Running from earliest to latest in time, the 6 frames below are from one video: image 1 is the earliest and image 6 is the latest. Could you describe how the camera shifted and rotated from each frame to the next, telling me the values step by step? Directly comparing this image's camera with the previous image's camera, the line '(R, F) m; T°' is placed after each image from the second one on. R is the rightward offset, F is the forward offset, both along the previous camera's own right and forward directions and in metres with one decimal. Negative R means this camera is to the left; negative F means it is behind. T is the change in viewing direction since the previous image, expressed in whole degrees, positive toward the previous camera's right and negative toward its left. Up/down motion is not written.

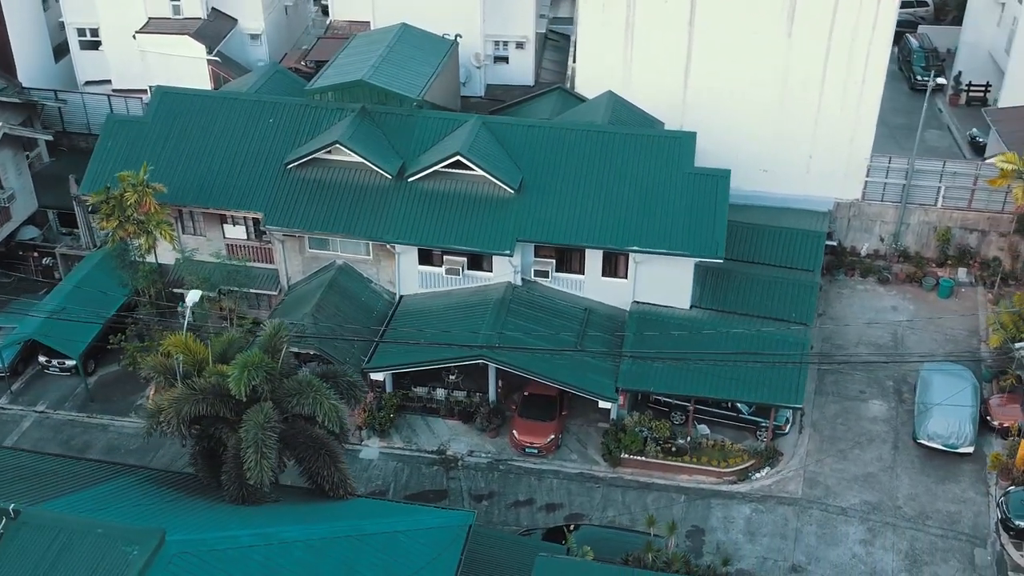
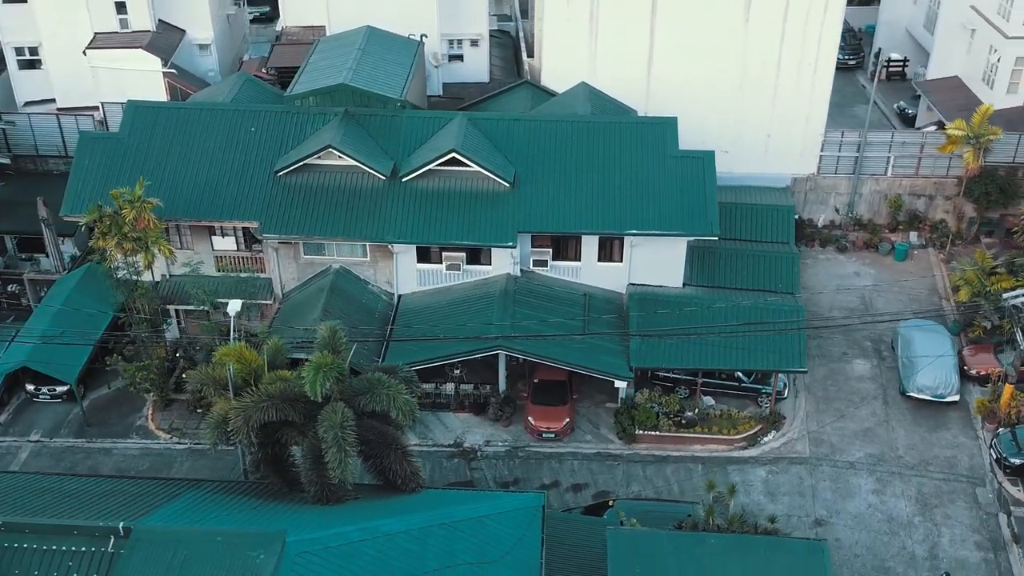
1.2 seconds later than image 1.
(-3.5, -0.4) m; +6°
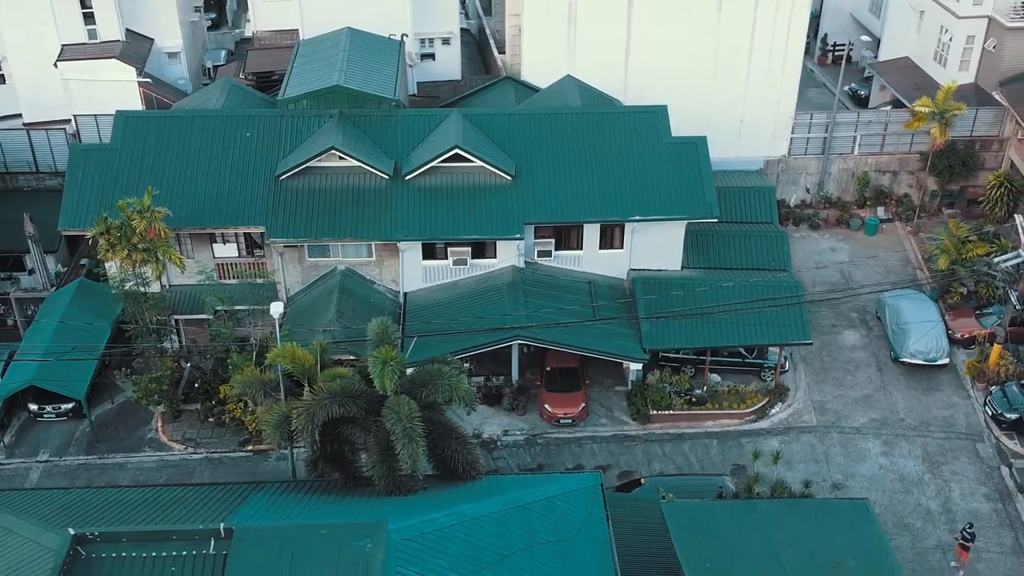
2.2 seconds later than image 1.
(-2.8, -0.4) m; +5°
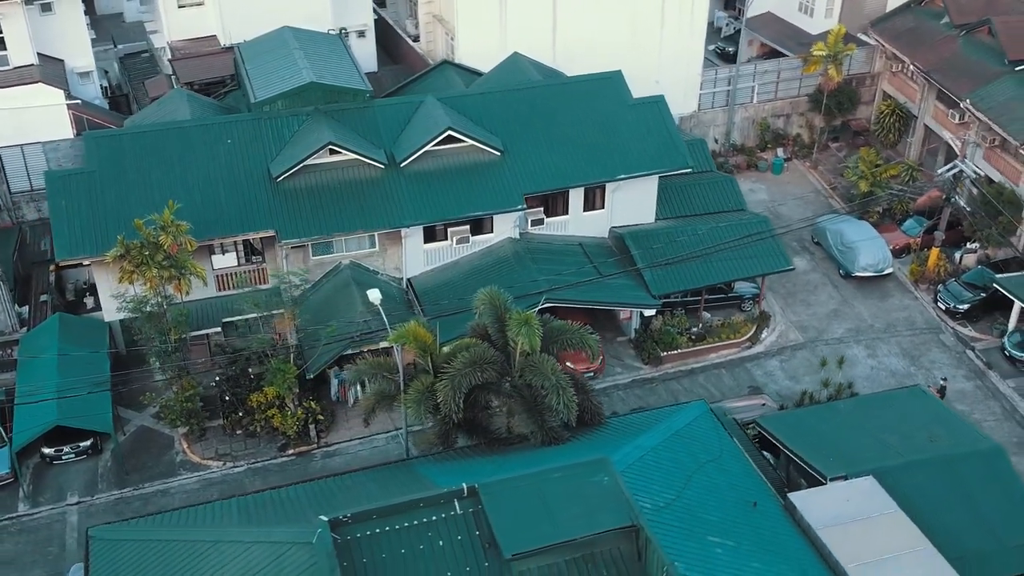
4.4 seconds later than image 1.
(-7.3, -0.5) m; +13°
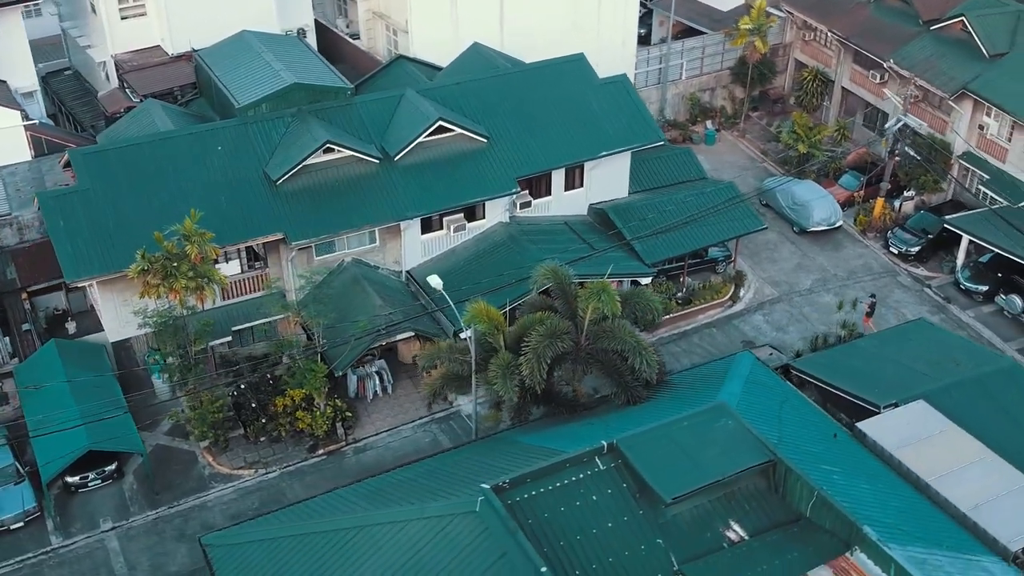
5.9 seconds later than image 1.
(-5.0, -0.5) m; +9°
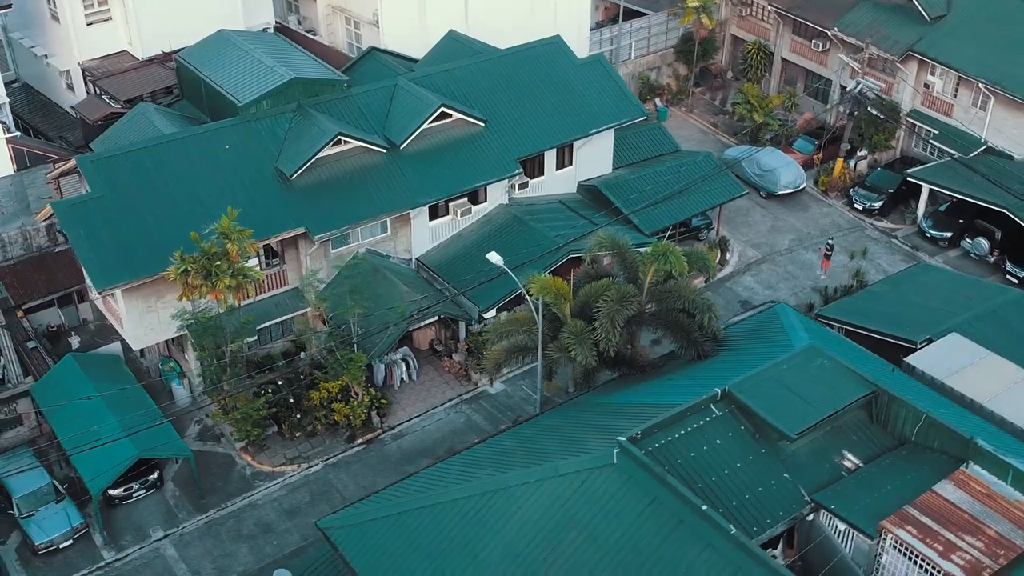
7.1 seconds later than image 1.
(-4.5, -0.4) m; +7°
